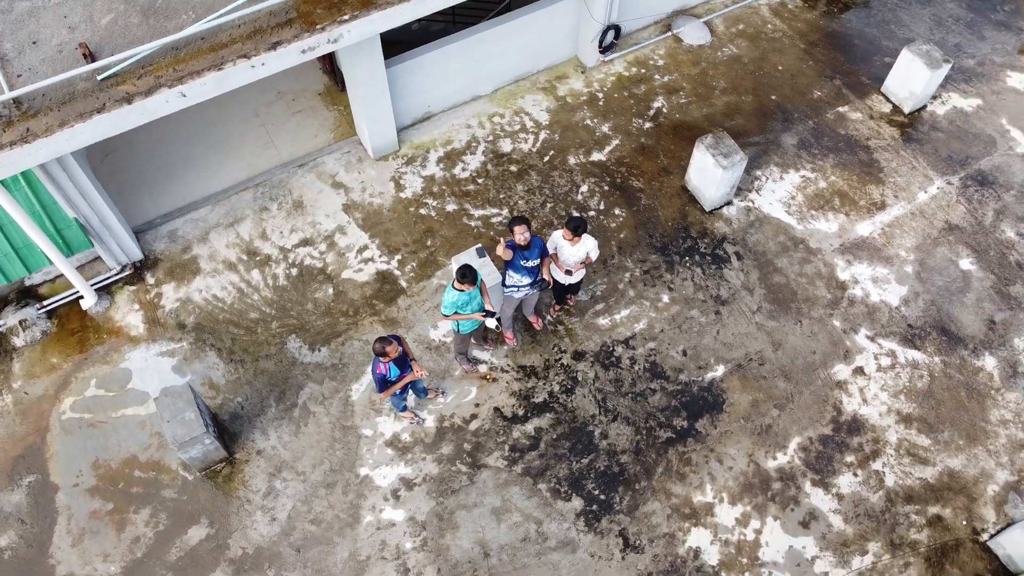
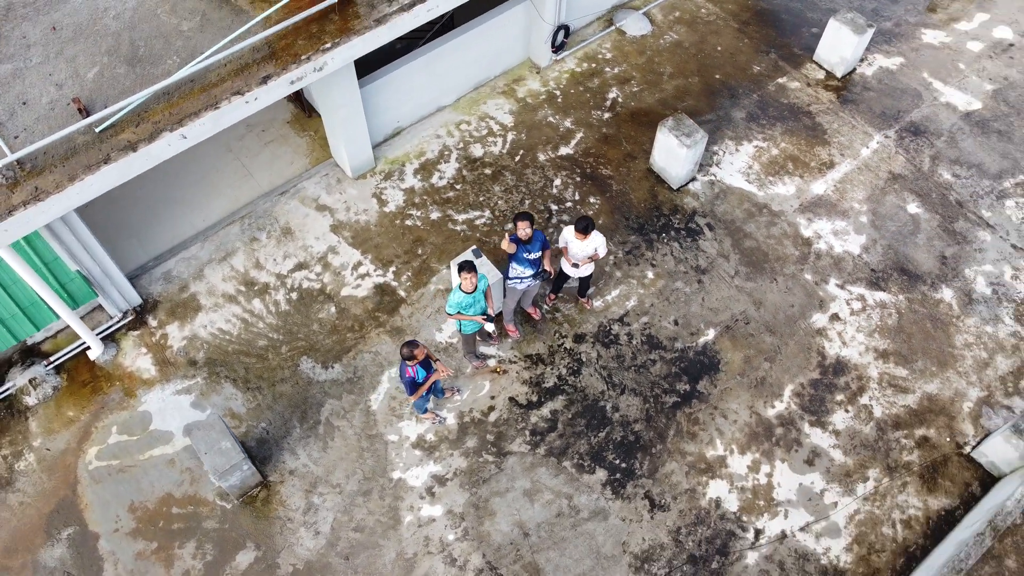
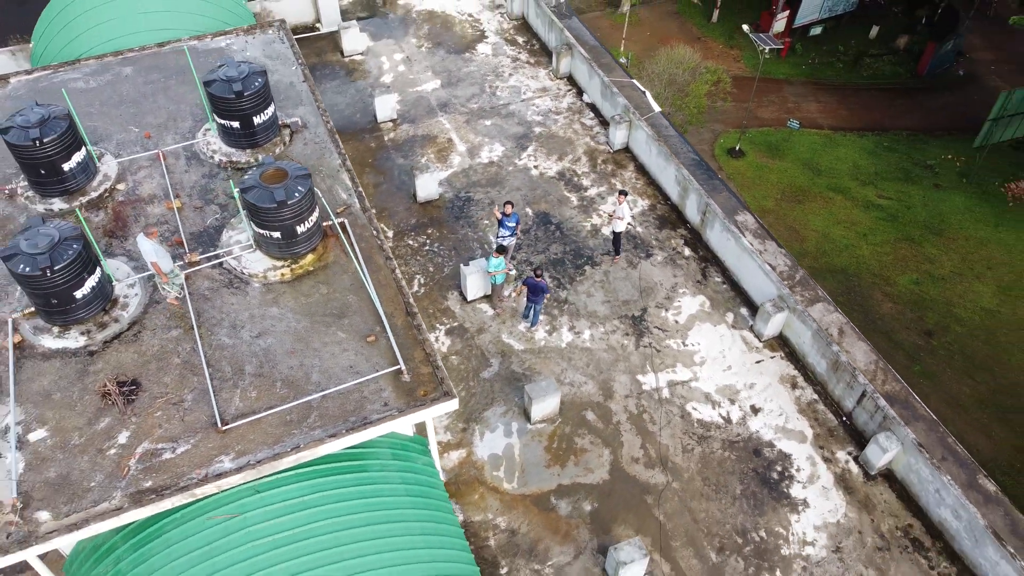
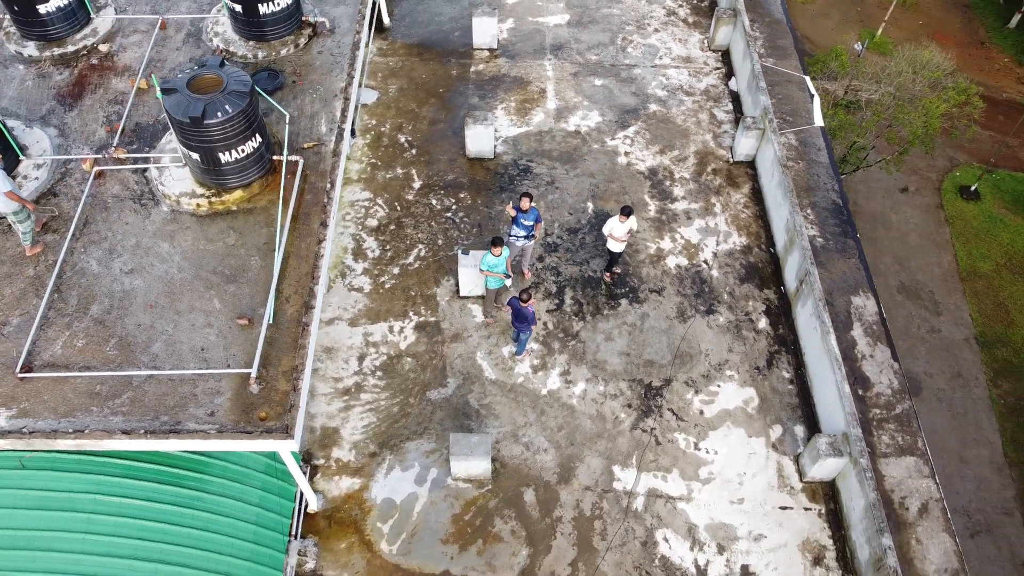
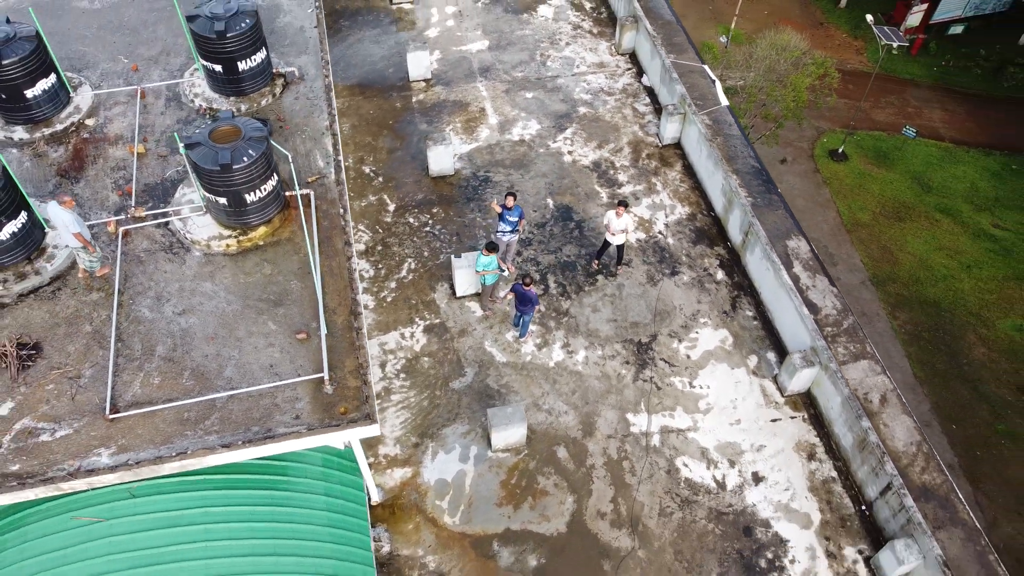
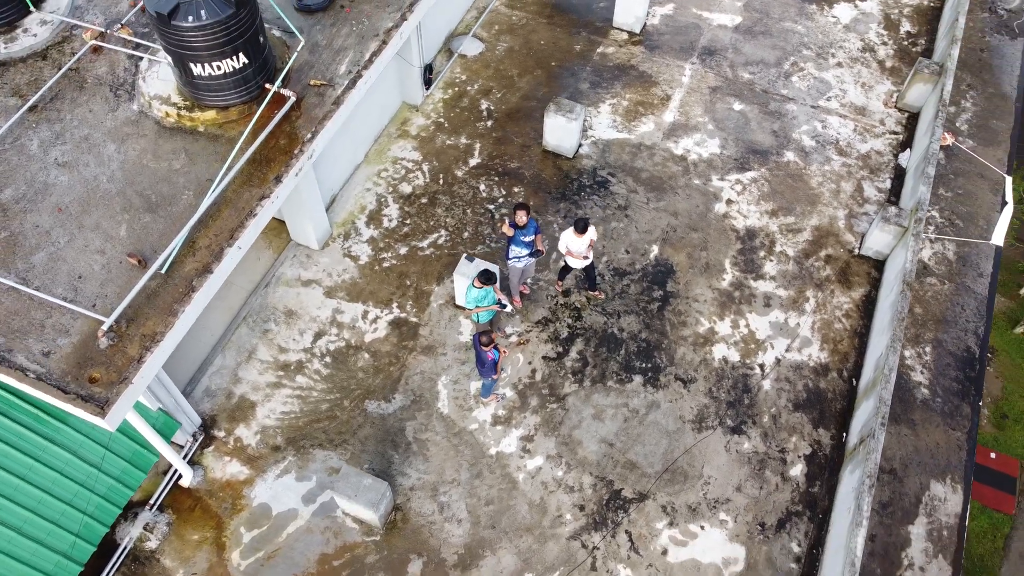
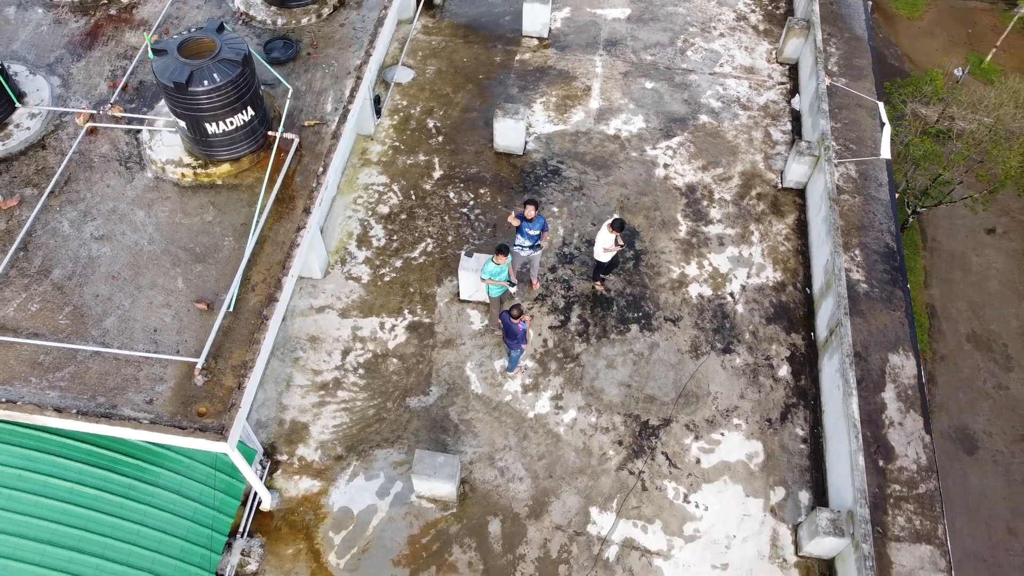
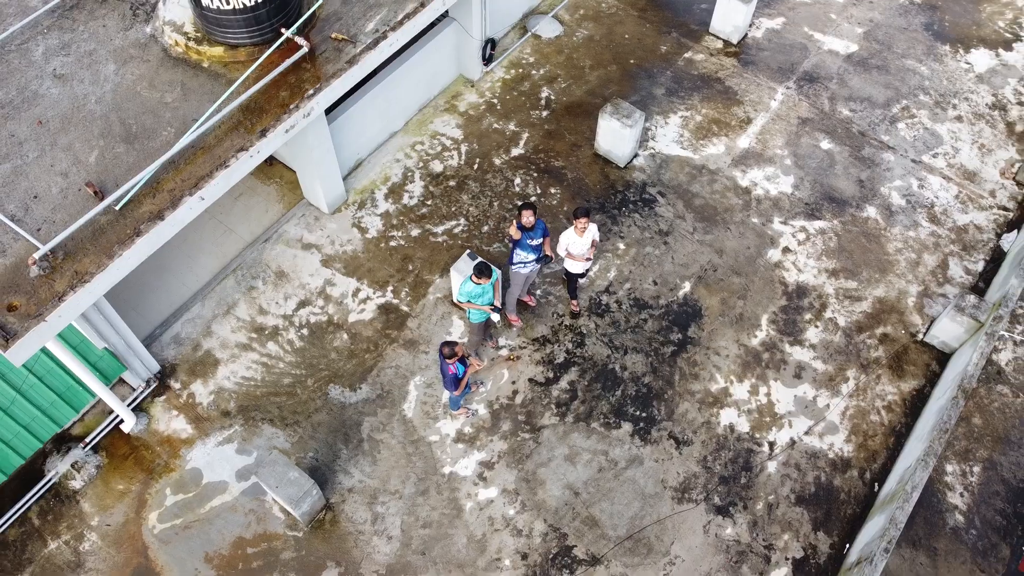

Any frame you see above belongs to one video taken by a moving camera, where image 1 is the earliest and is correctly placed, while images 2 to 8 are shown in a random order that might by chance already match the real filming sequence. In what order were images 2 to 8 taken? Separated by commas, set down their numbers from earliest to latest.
2, 8, 6, 7, 4, 5, 3
